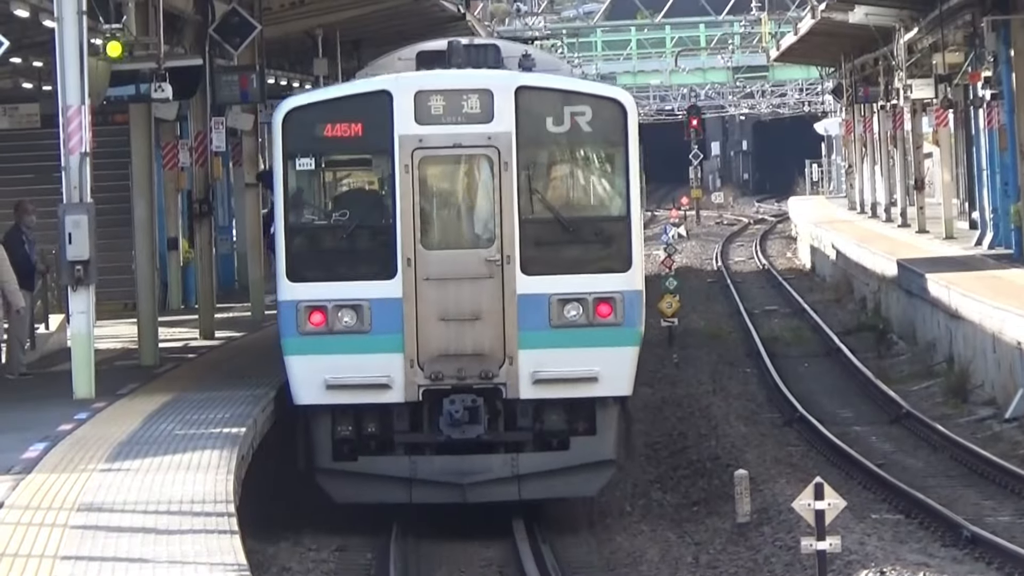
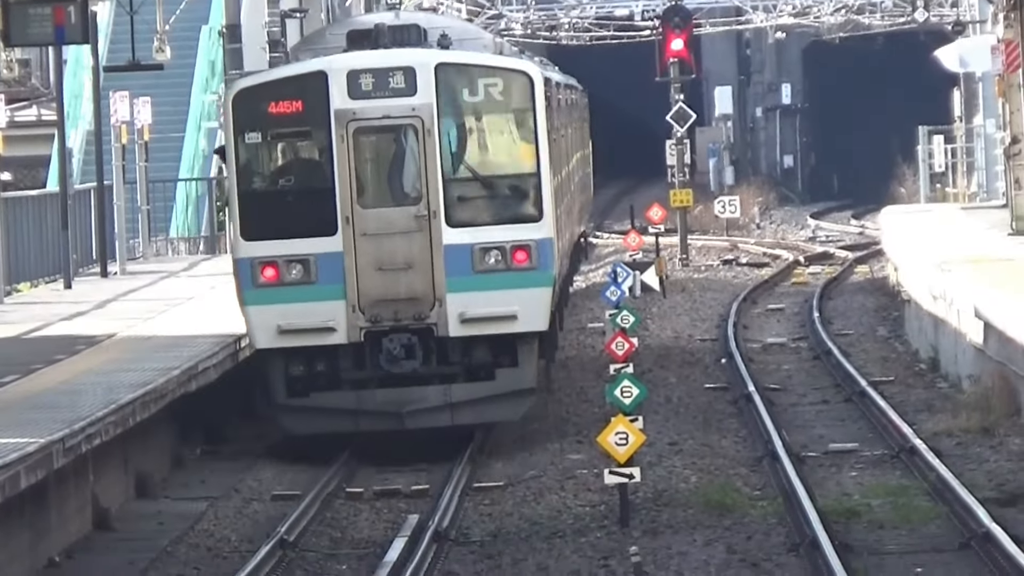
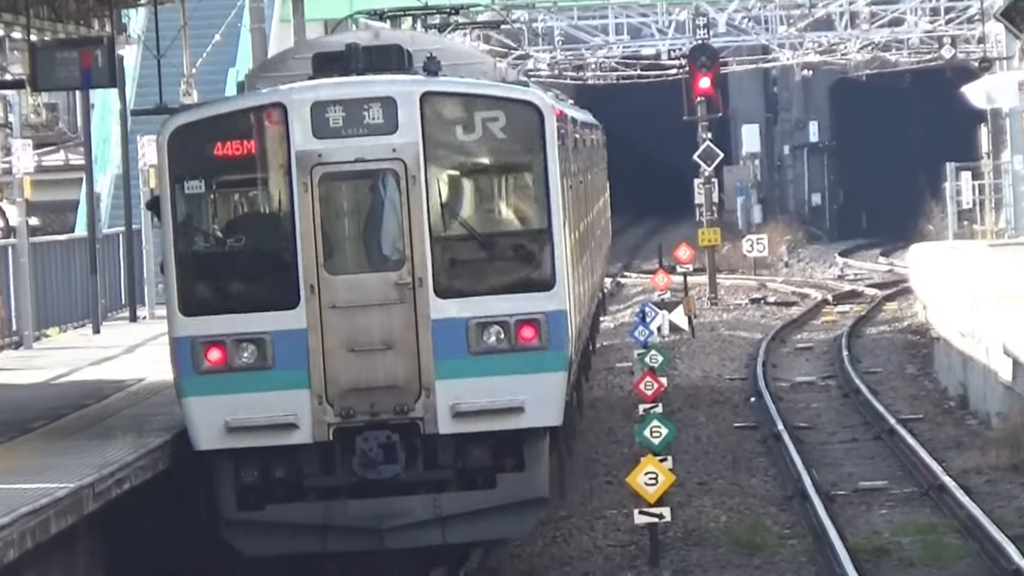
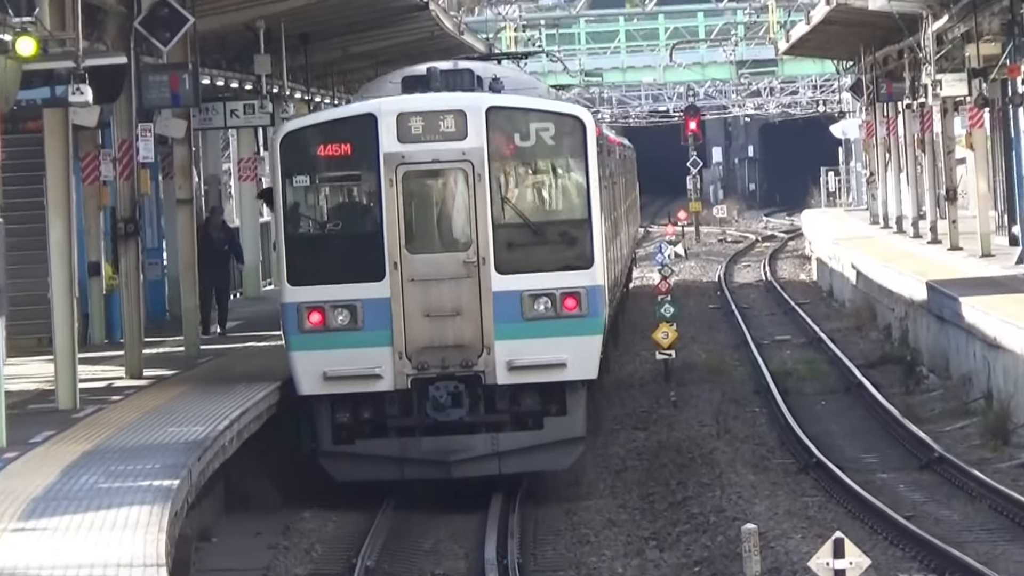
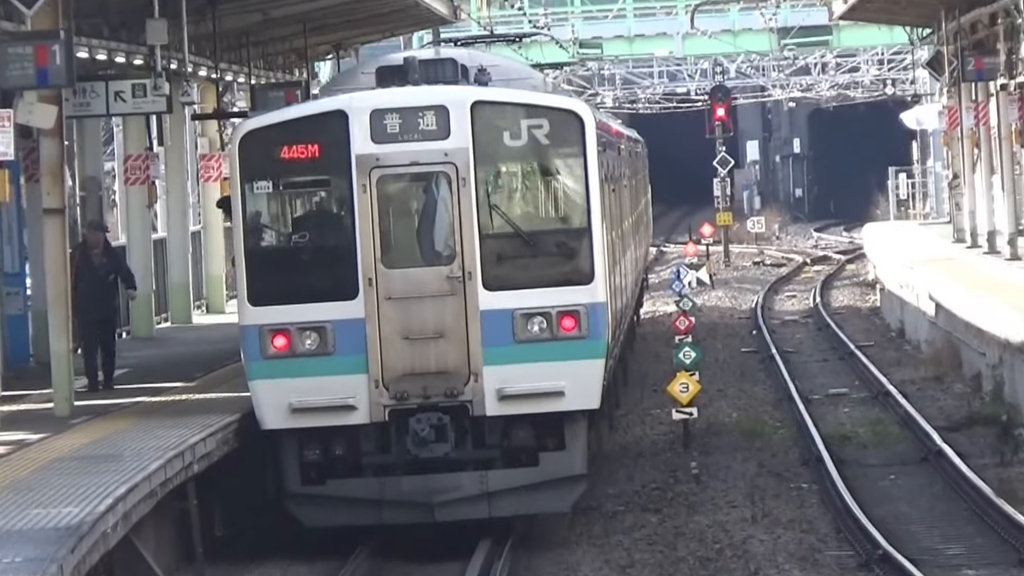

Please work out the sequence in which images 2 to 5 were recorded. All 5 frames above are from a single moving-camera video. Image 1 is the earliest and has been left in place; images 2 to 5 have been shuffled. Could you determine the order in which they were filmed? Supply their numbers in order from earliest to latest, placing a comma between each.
4, 5, 3, 2
